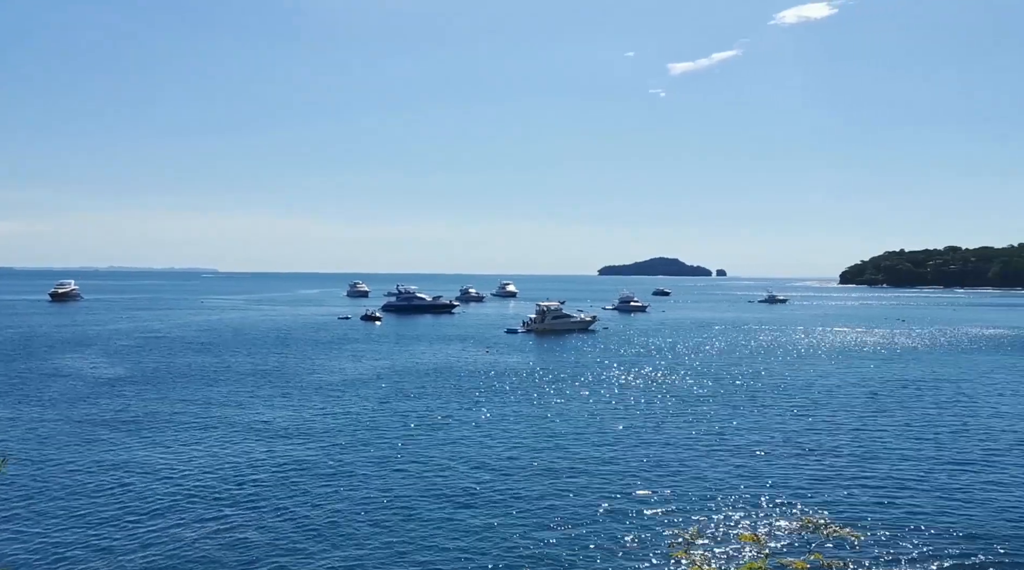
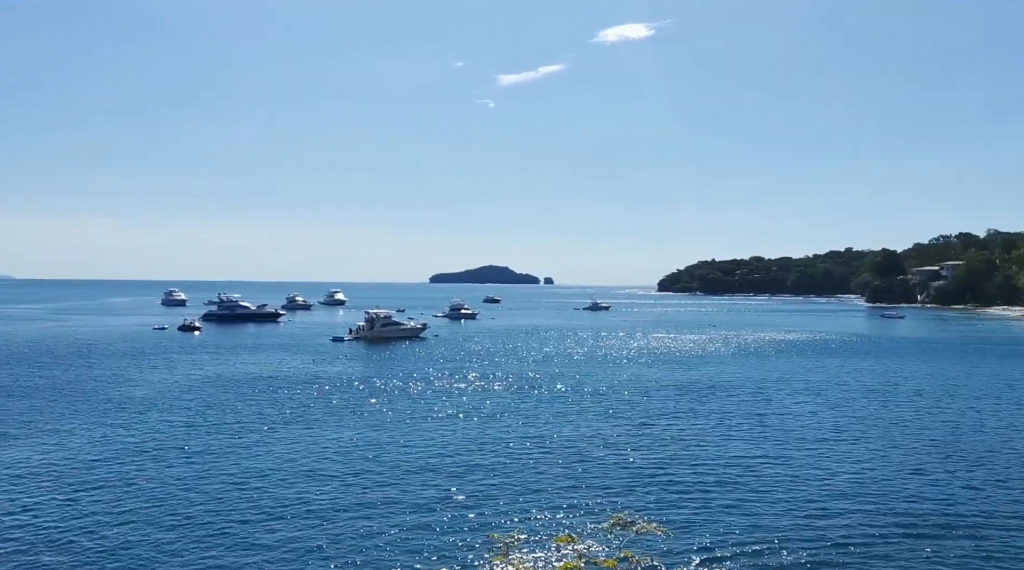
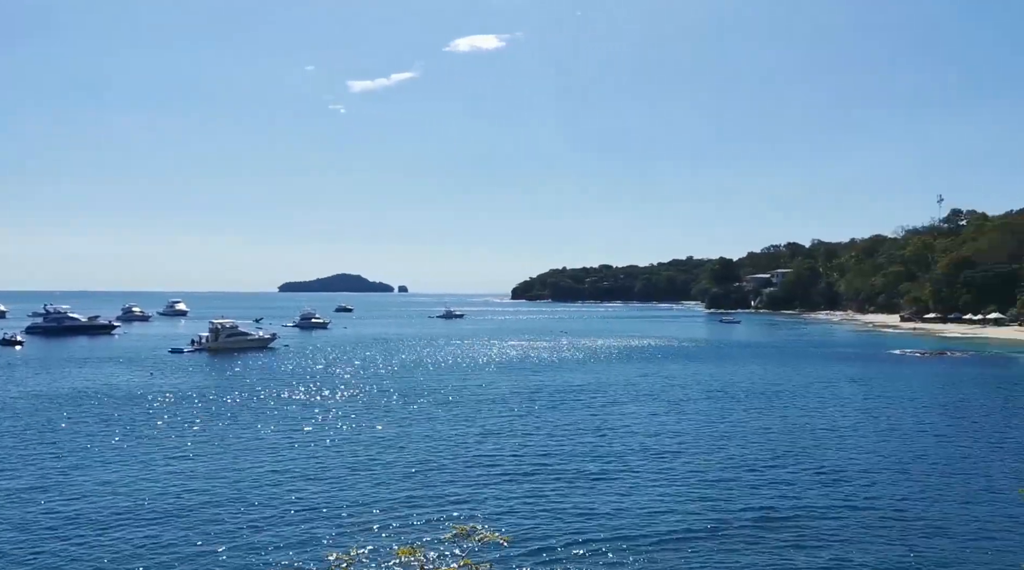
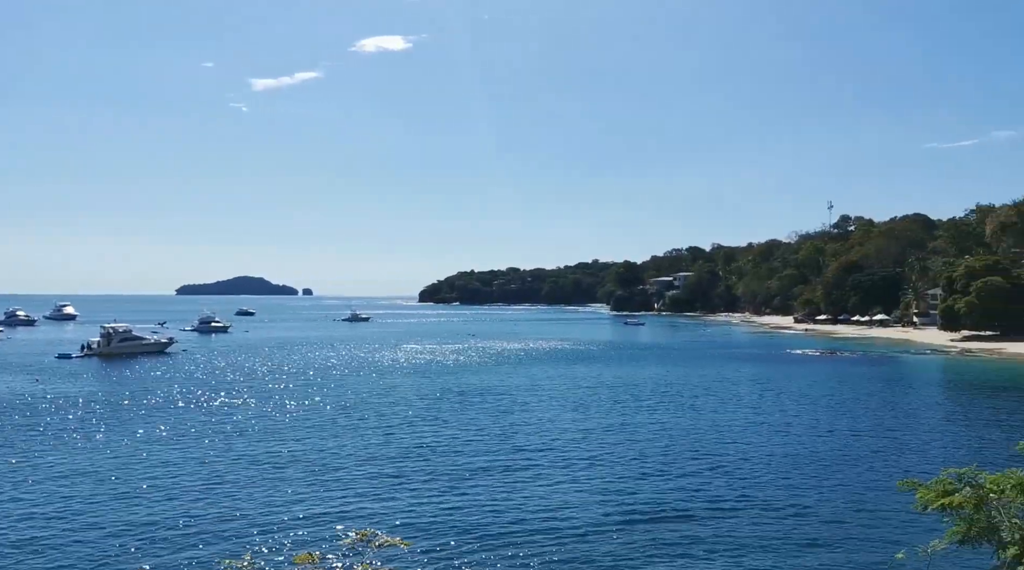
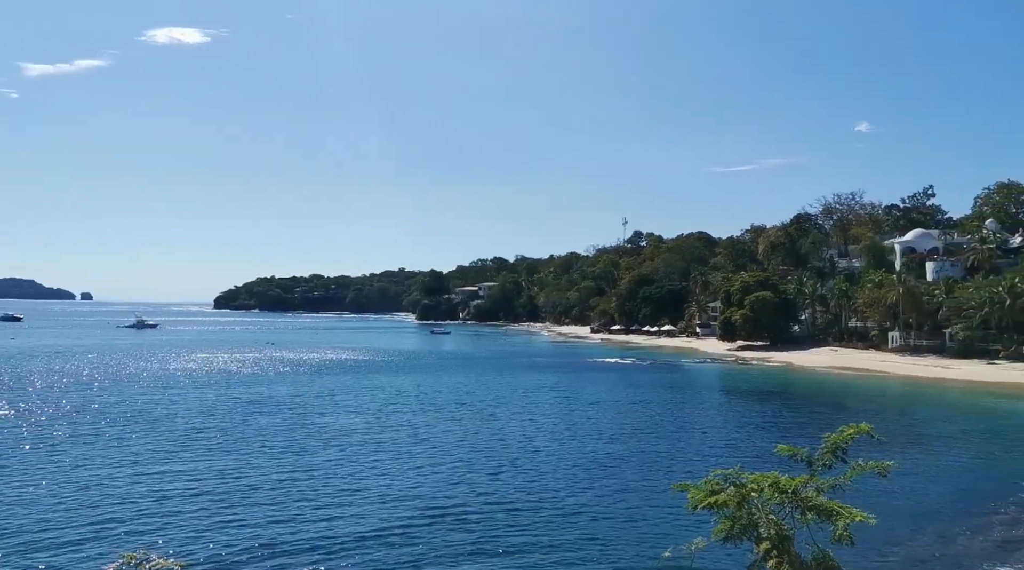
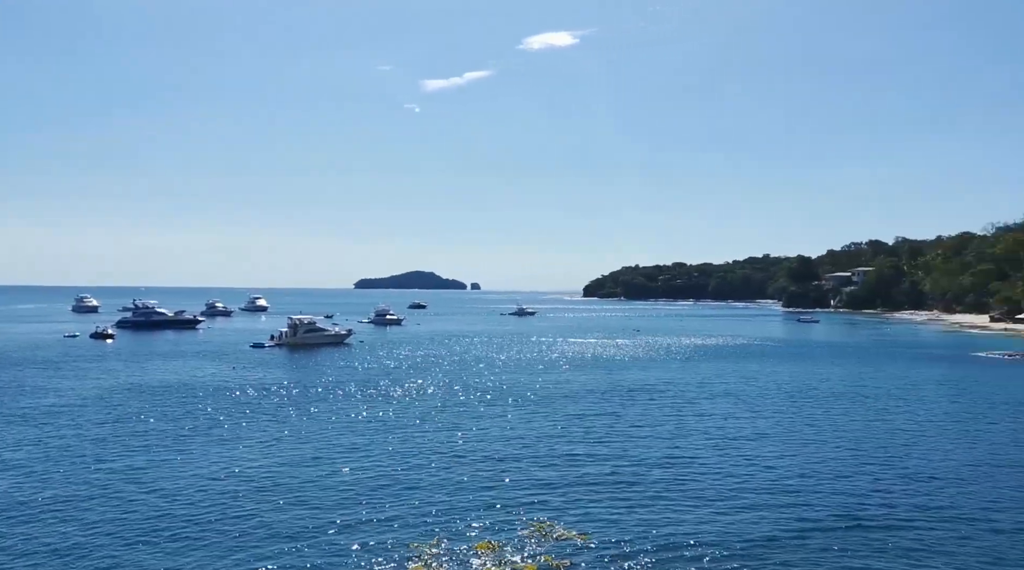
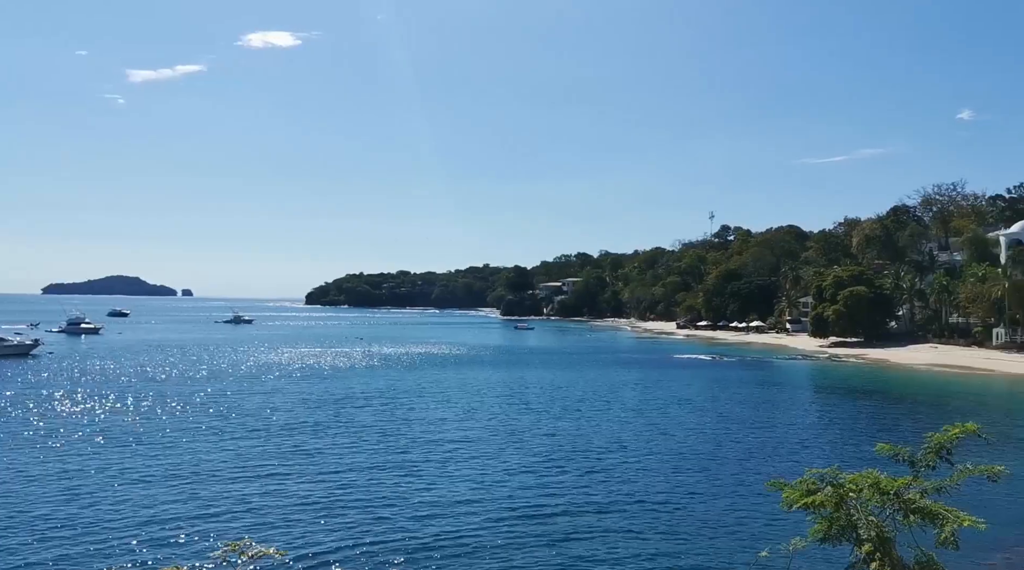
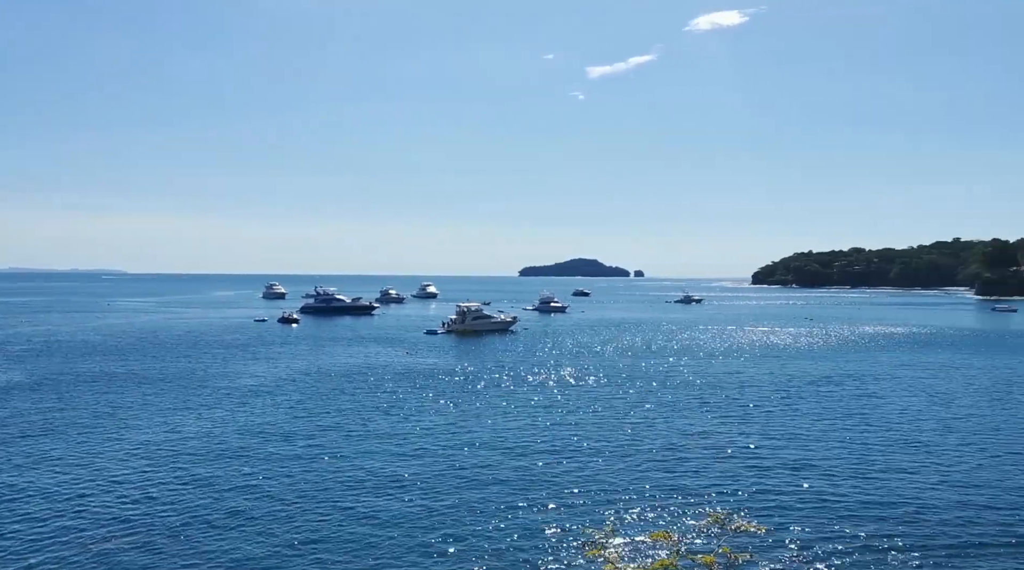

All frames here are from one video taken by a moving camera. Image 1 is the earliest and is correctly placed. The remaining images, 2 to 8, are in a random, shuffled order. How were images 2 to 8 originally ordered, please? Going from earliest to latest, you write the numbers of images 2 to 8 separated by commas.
8, 2, 6, 3, 4, 7, 5
